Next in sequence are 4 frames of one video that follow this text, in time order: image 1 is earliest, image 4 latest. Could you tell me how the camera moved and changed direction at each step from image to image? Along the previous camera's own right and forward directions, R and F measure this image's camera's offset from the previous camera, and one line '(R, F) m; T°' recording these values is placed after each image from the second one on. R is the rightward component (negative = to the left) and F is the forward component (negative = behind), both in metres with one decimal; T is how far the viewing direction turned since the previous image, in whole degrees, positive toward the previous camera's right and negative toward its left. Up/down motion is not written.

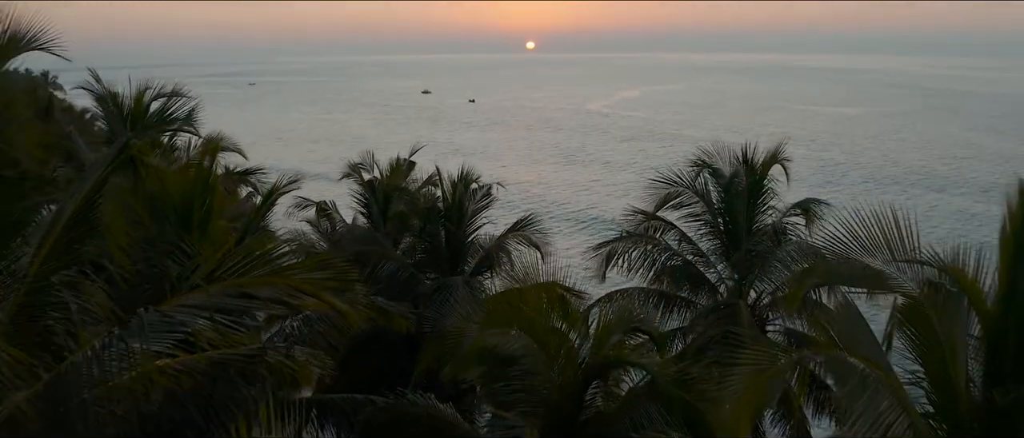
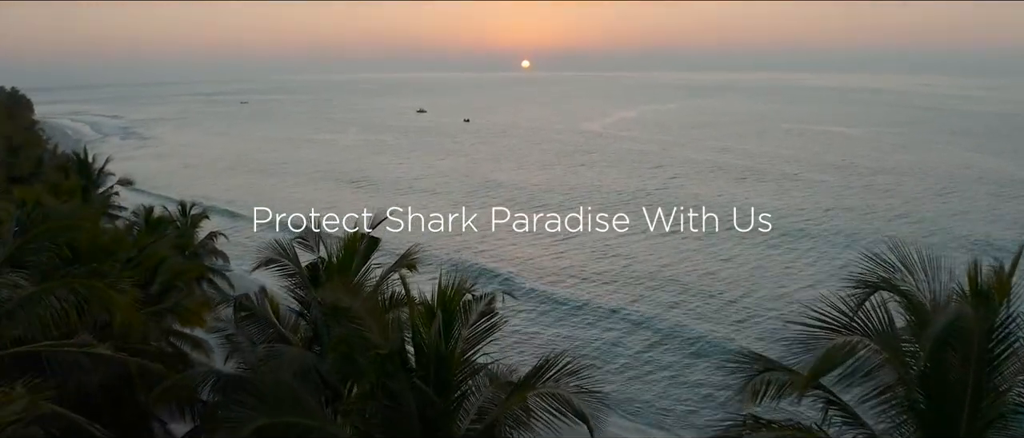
(-0.2, +3.4) m; 0°
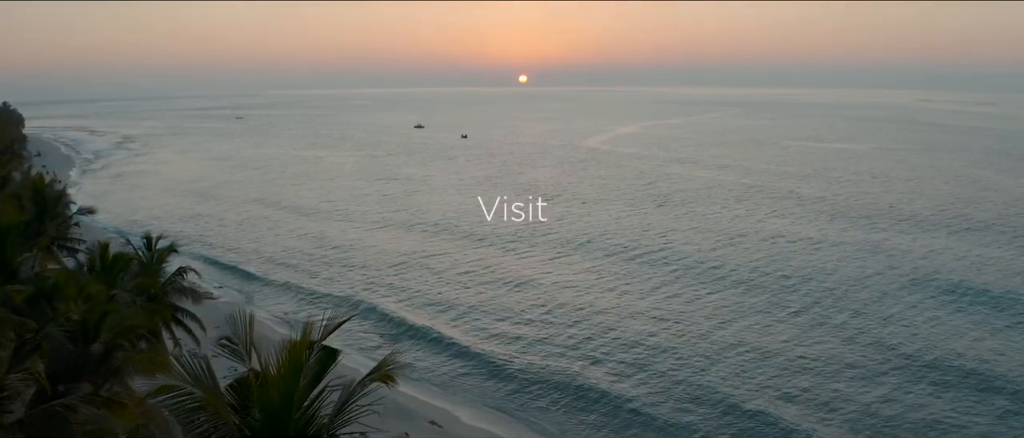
(-0.2, +2.2) m; 0°
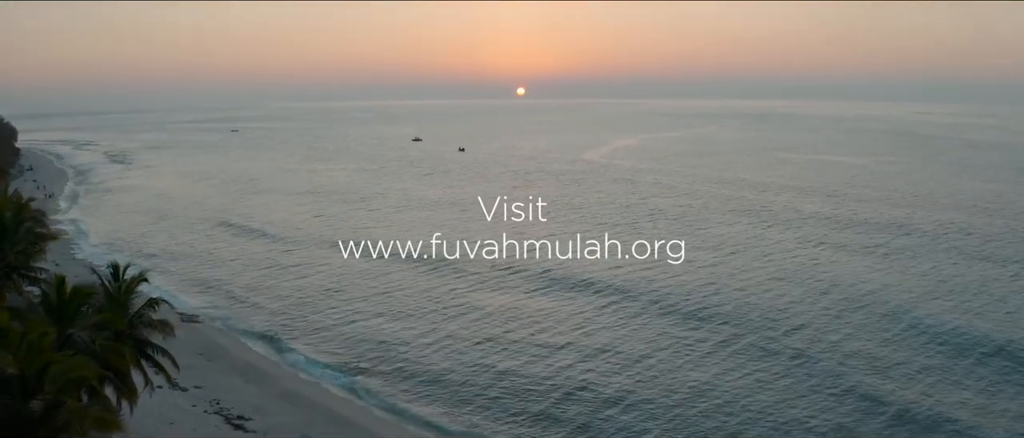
(-0.1, +1.7) m; 0°
